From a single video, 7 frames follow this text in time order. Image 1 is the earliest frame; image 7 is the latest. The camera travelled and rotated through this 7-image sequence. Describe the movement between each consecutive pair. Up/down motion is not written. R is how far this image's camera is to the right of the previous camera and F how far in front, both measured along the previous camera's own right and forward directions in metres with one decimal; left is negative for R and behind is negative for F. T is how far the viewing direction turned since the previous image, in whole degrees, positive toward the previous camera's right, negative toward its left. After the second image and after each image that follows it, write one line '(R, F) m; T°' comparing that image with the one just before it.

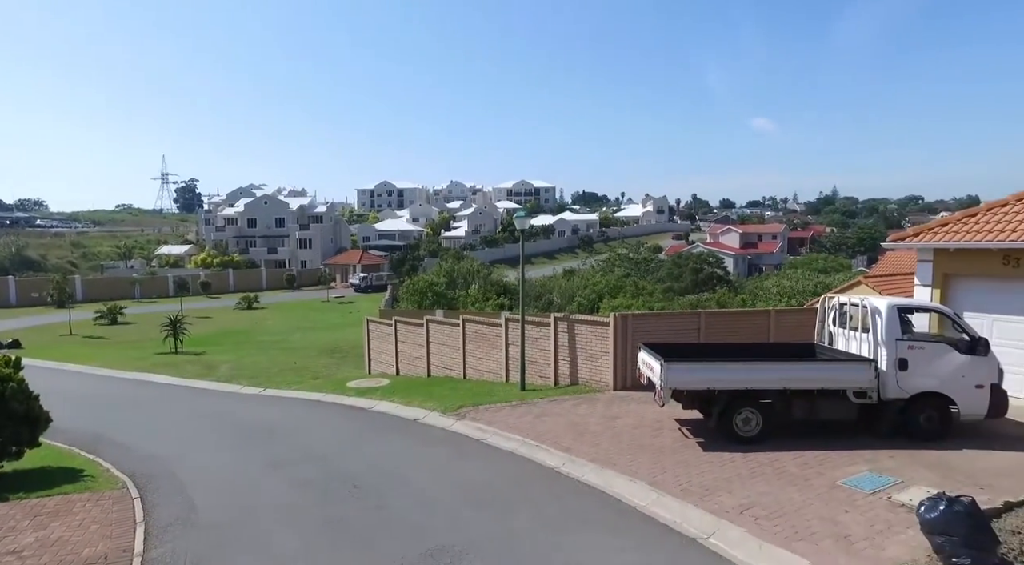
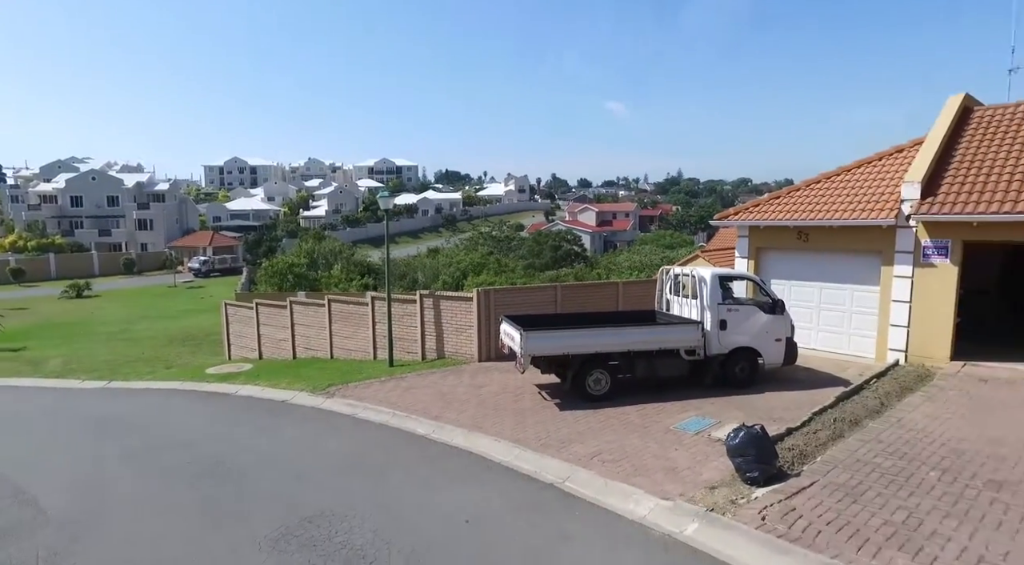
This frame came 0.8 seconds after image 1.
(-0.1, -0.5) m; +13°
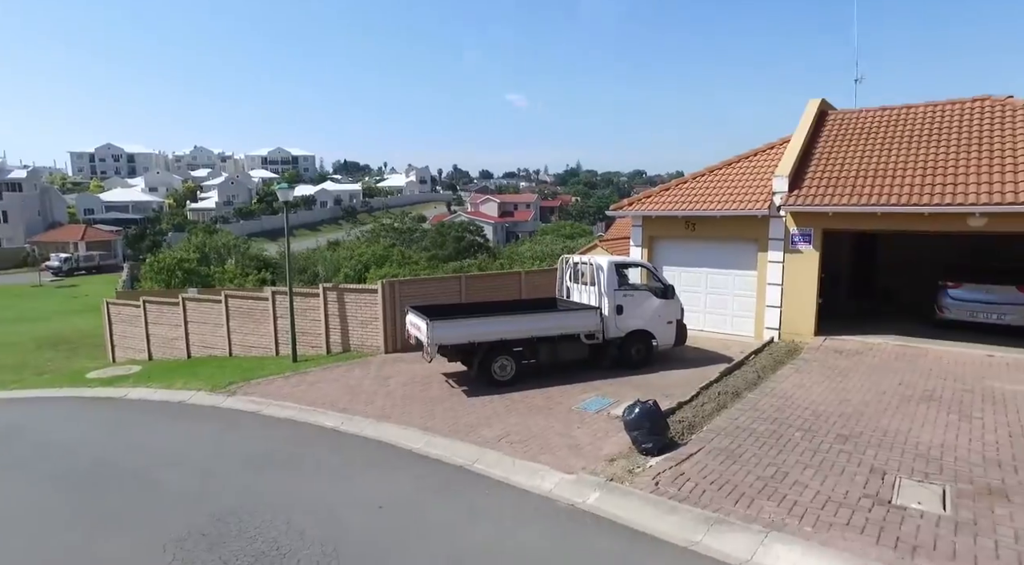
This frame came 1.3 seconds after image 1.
(0.0, -0.2) m; +9°
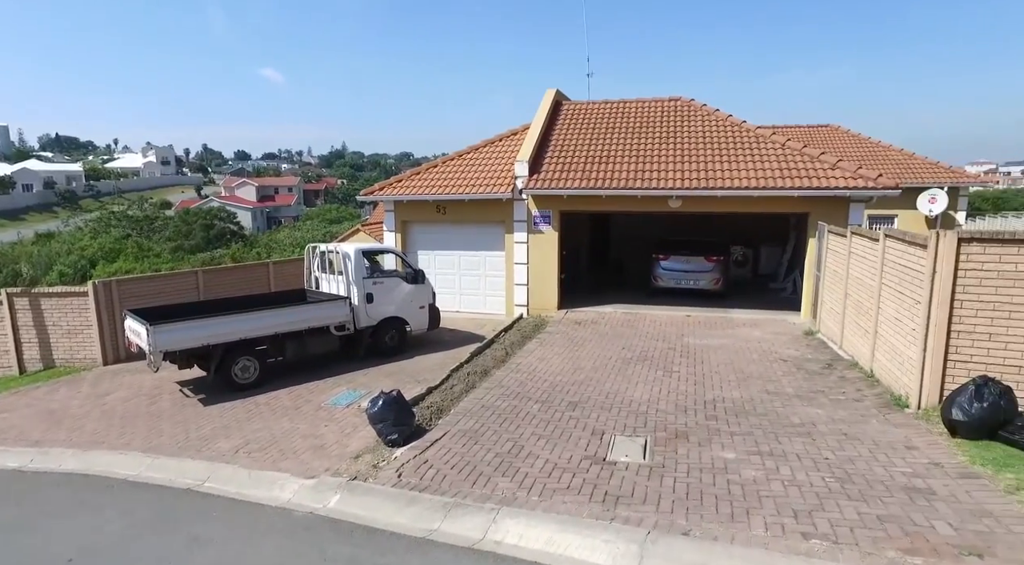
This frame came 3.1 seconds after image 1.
(+0.5, +0.1) m; +21°
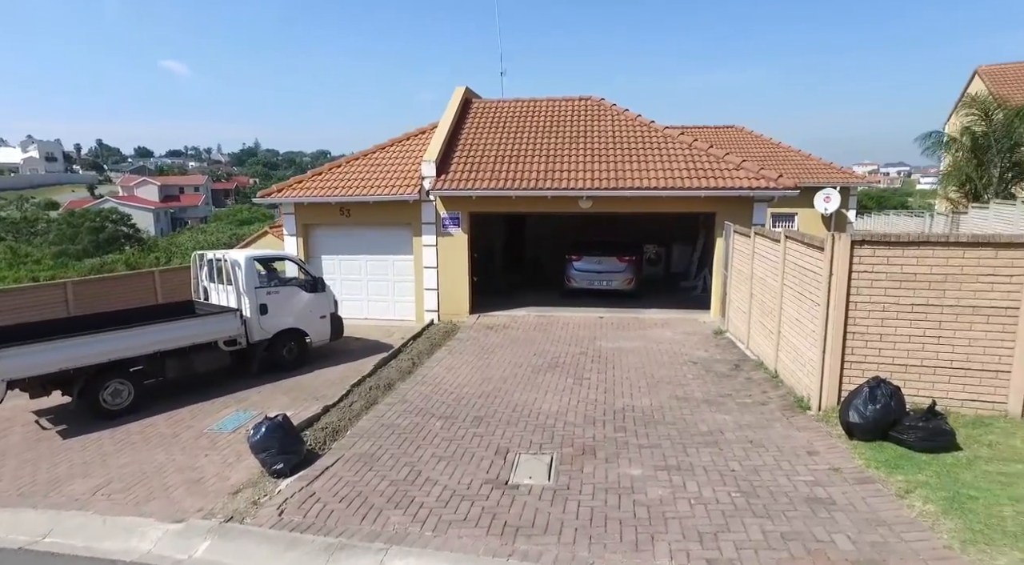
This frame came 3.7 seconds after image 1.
(+0.3, +0.4) m; +7°
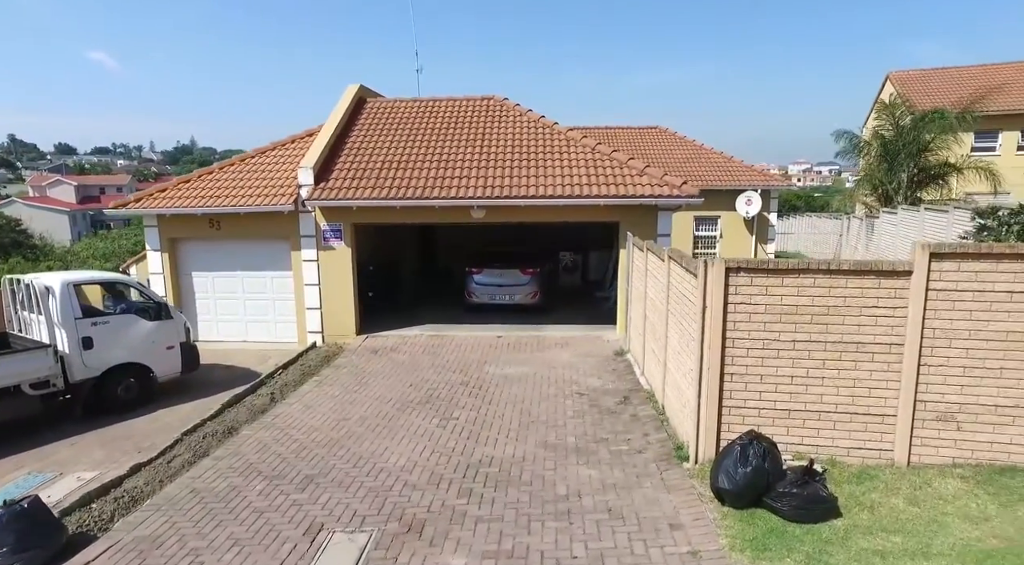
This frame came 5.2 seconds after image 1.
(+1.1, +1.0) m; +5°
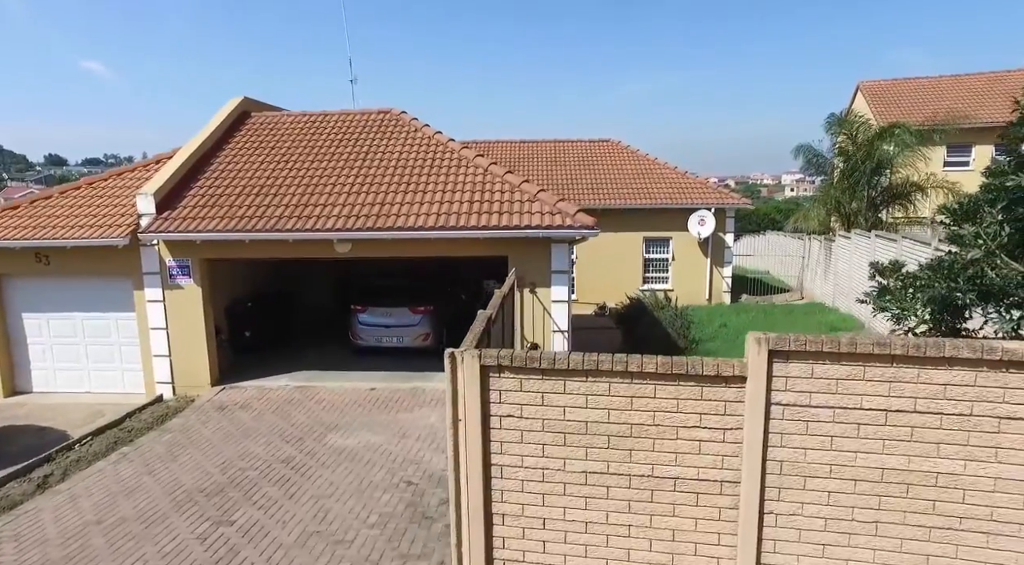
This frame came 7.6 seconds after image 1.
(+1.9, +1.6) m; 0°
